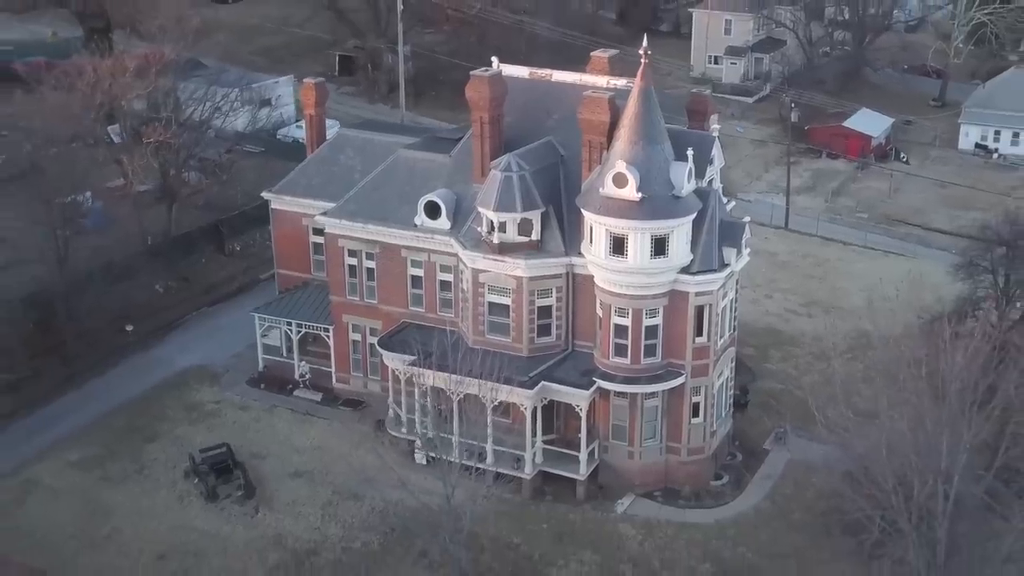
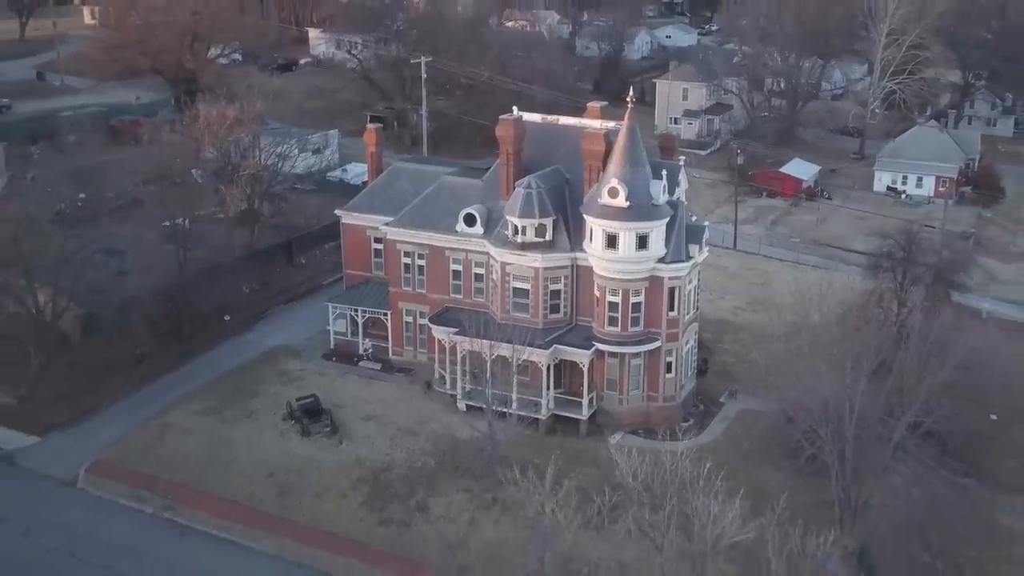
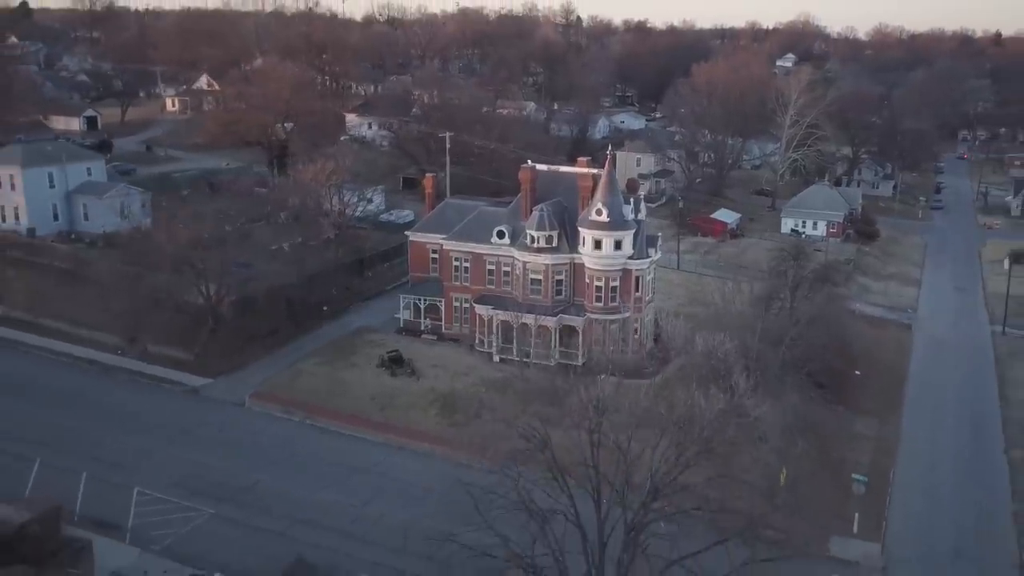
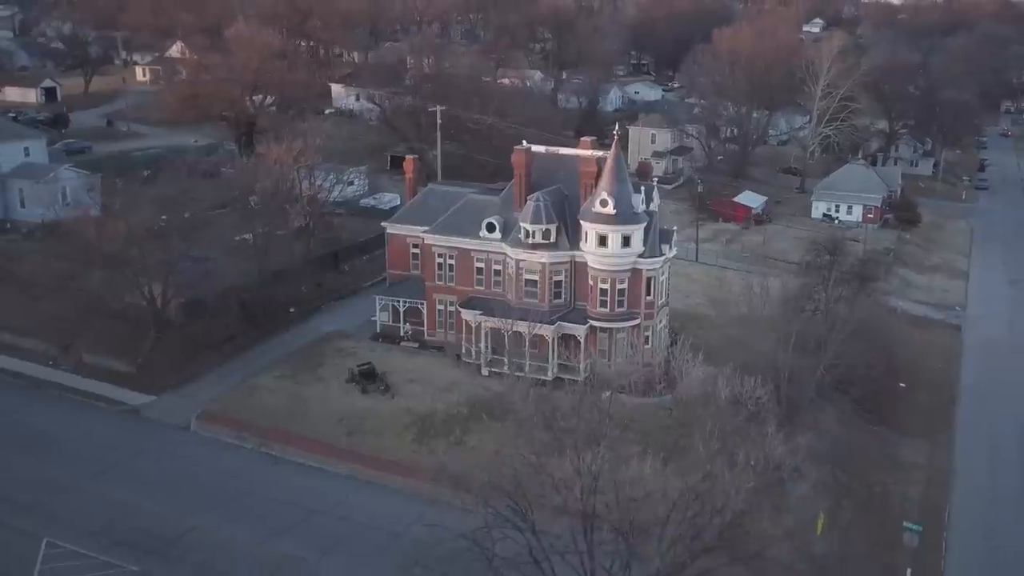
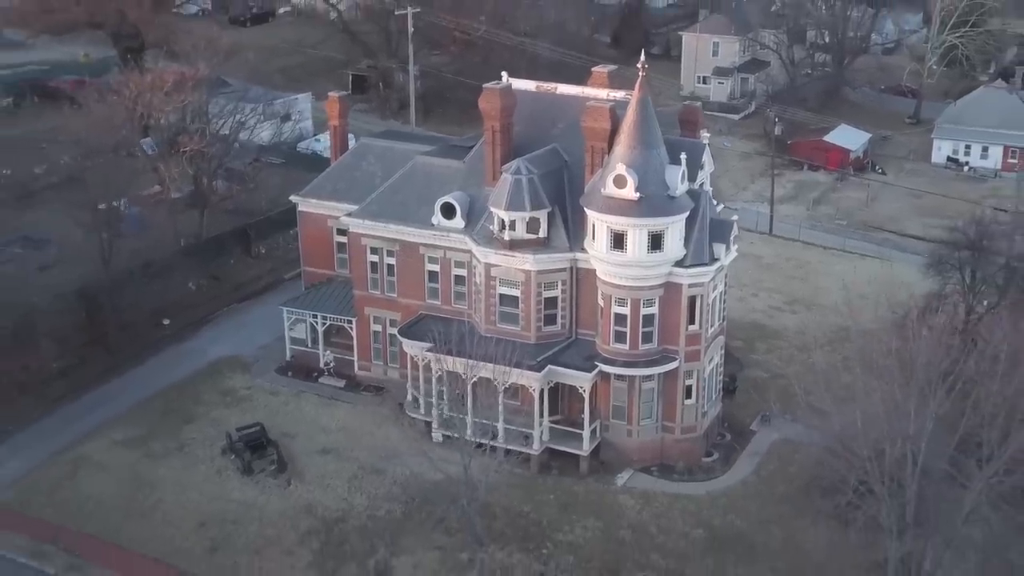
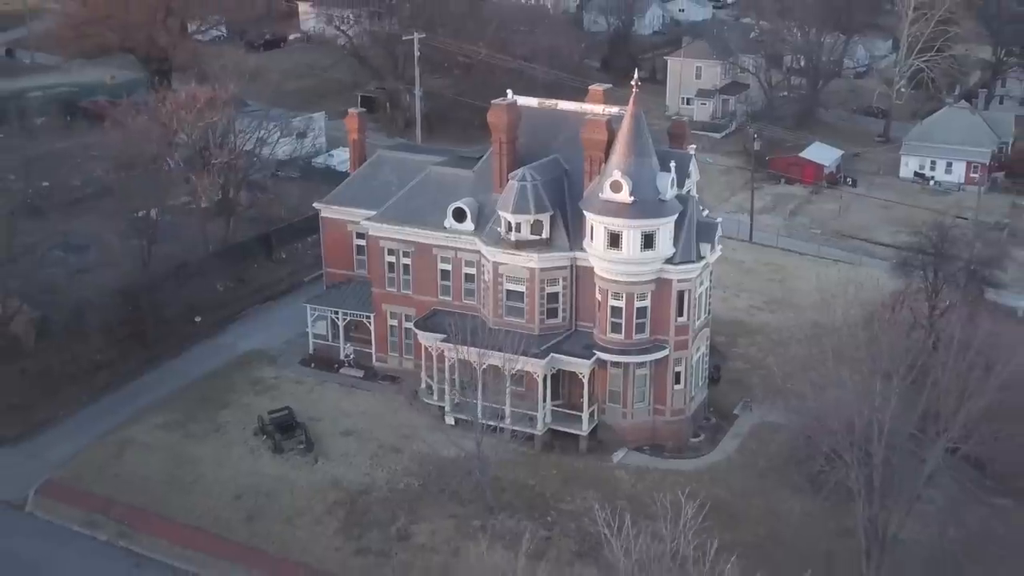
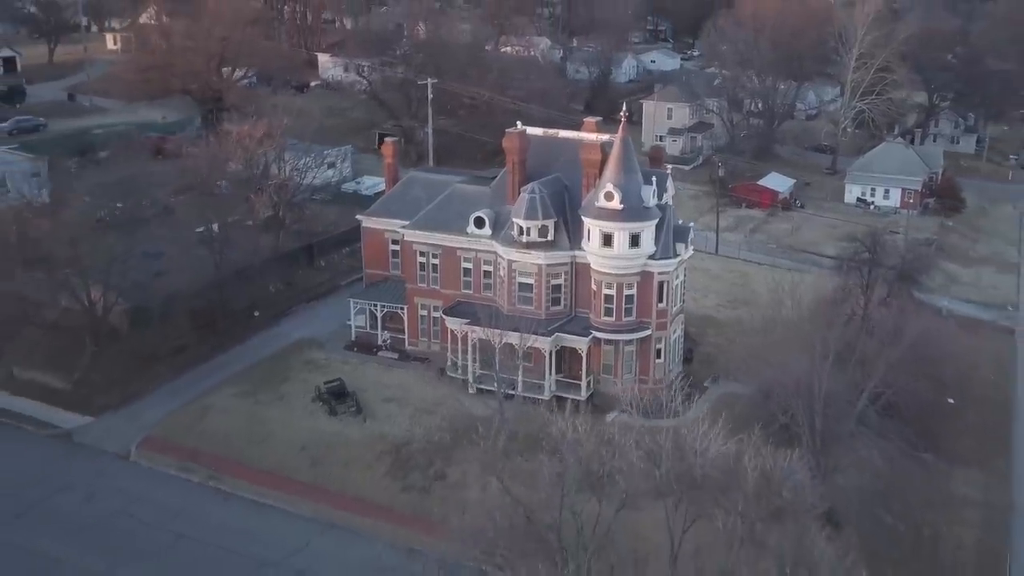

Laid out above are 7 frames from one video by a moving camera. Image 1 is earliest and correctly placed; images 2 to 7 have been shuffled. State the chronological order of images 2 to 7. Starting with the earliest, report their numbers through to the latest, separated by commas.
5, 6, 2, 7, 4, 3
